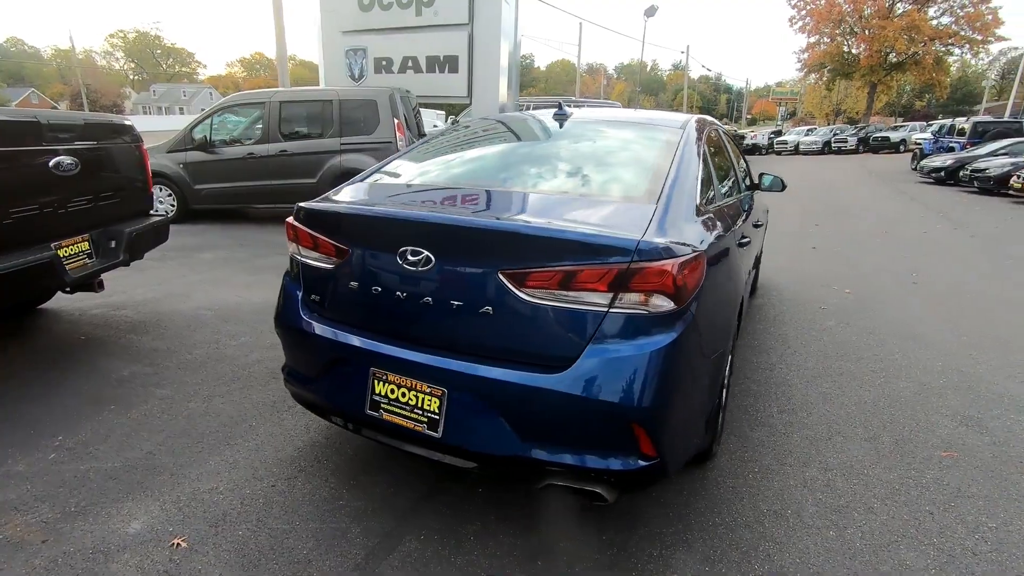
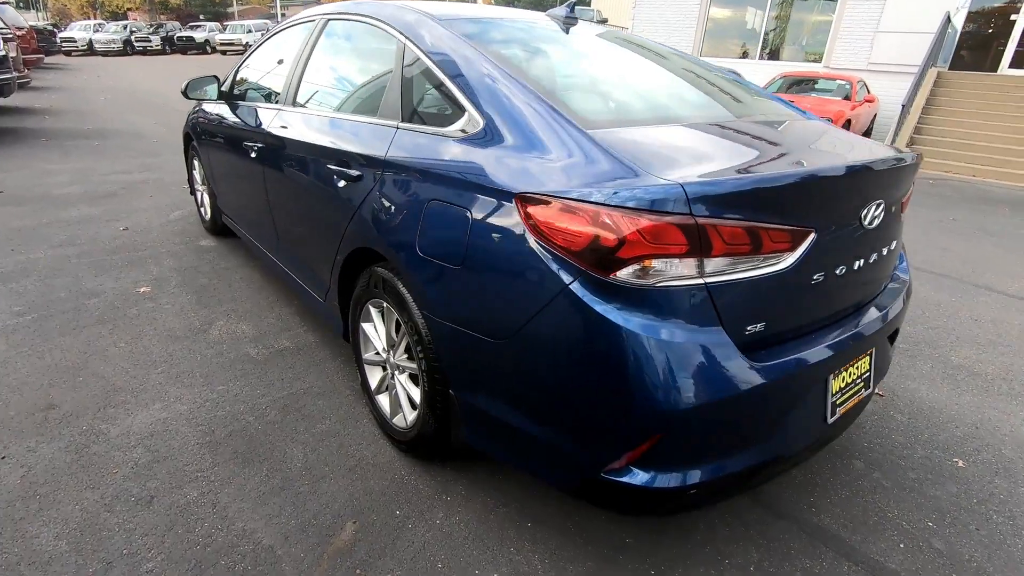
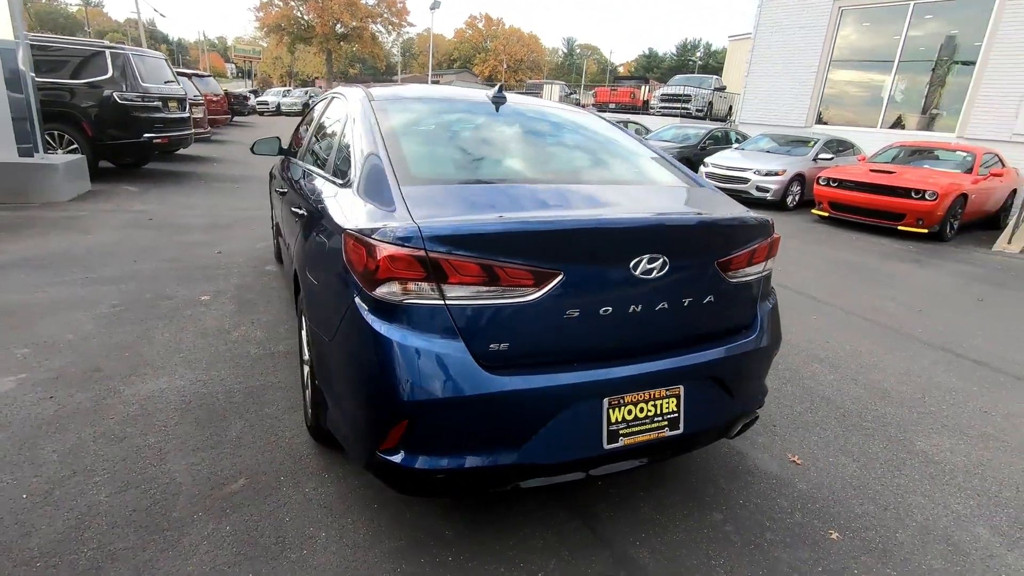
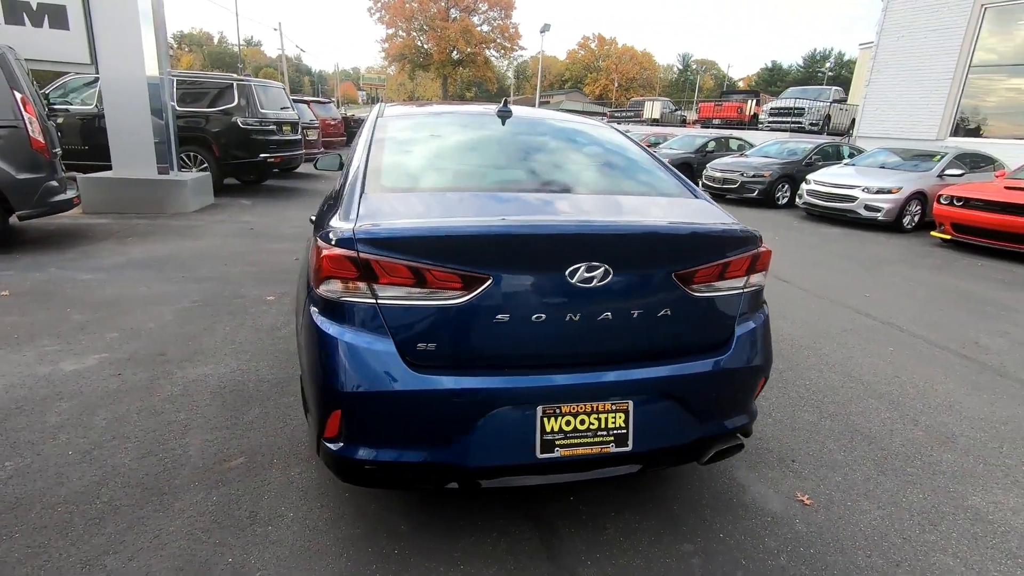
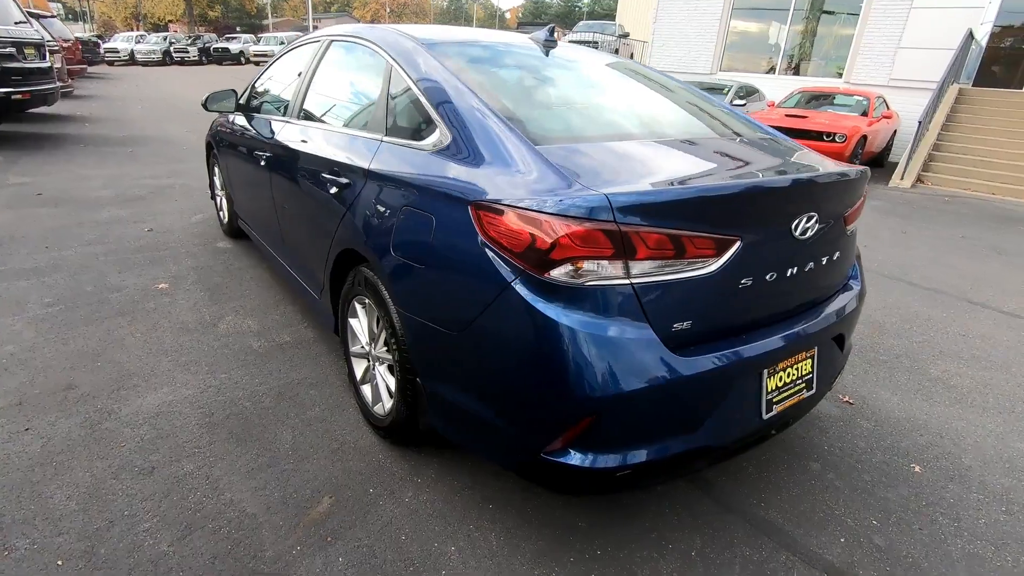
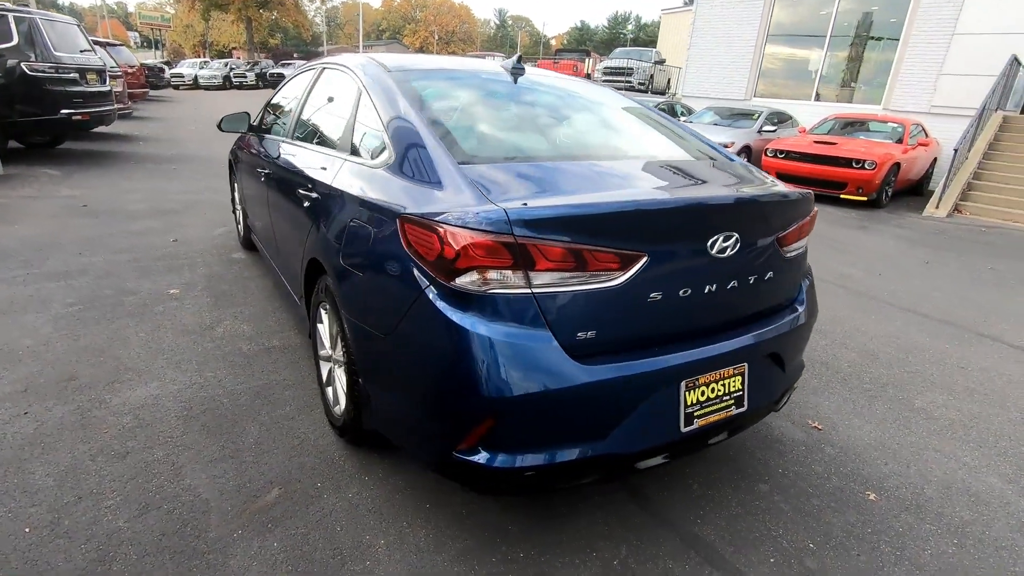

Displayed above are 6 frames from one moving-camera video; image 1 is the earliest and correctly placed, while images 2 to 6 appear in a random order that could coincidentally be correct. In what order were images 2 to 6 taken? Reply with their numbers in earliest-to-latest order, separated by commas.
4, 3, 6, 5, 2
